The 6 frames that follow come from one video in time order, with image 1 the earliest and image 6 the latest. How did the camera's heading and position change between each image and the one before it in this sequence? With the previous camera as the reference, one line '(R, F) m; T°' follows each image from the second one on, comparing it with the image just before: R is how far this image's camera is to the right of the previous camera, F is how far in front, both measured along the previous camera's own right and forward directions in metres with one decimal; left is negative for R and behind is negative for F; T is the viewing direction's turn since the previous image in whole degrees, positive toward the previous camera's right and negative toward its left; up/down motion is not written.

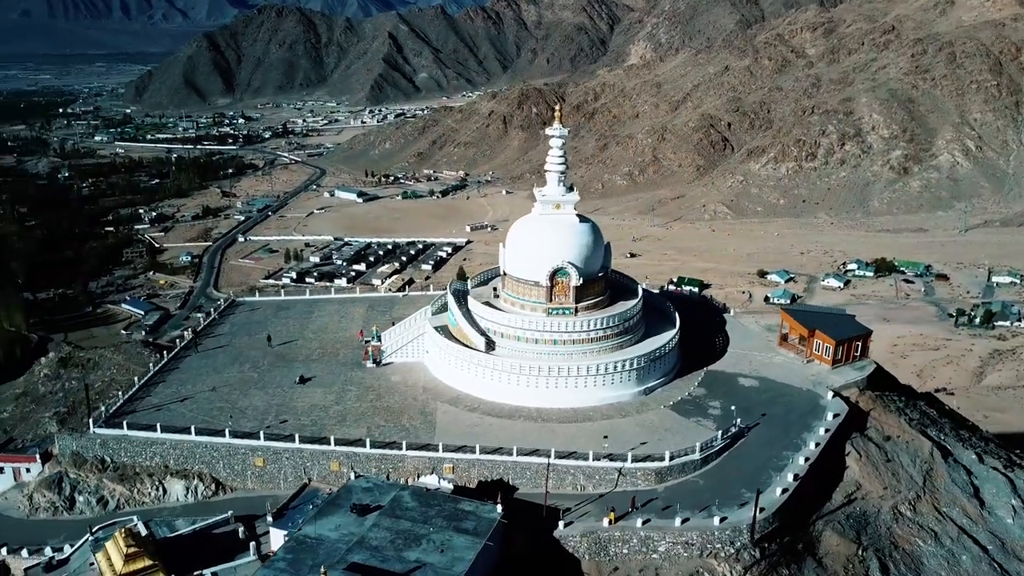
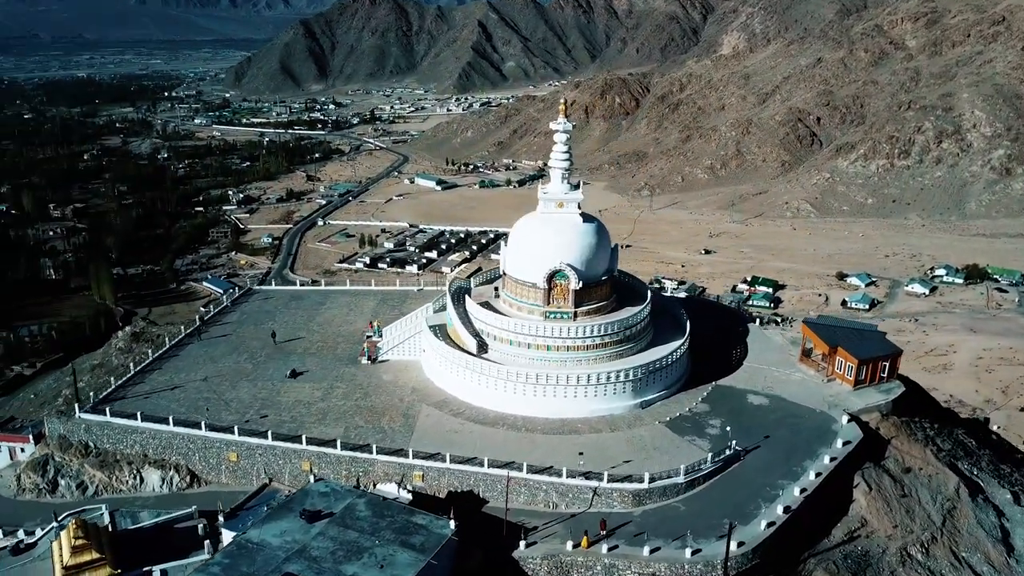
(+3.2, +1.5) m; -6°
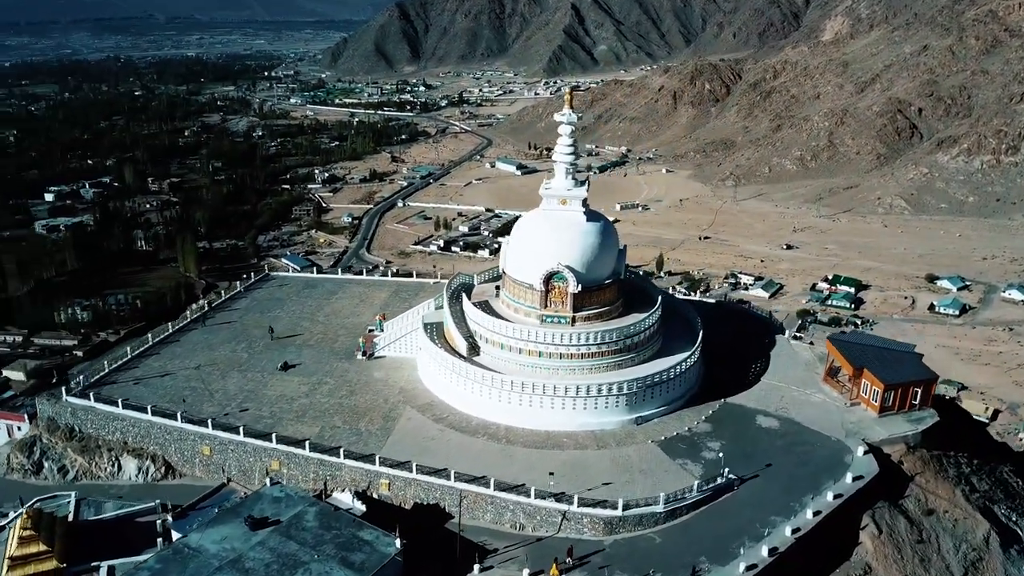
(+3.1, +1.8) m; -6°
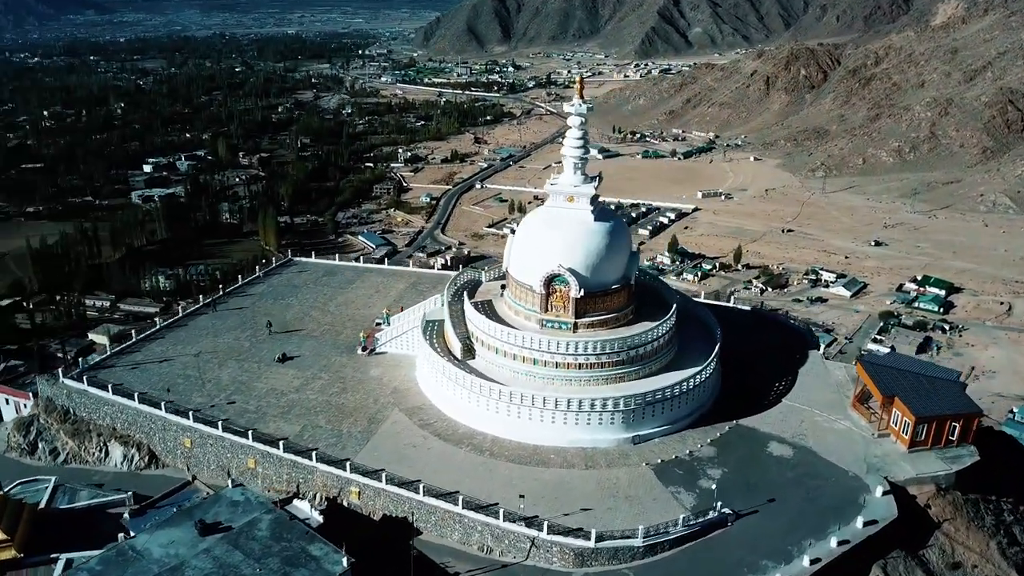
(+2.7, +1.8) m; -6°
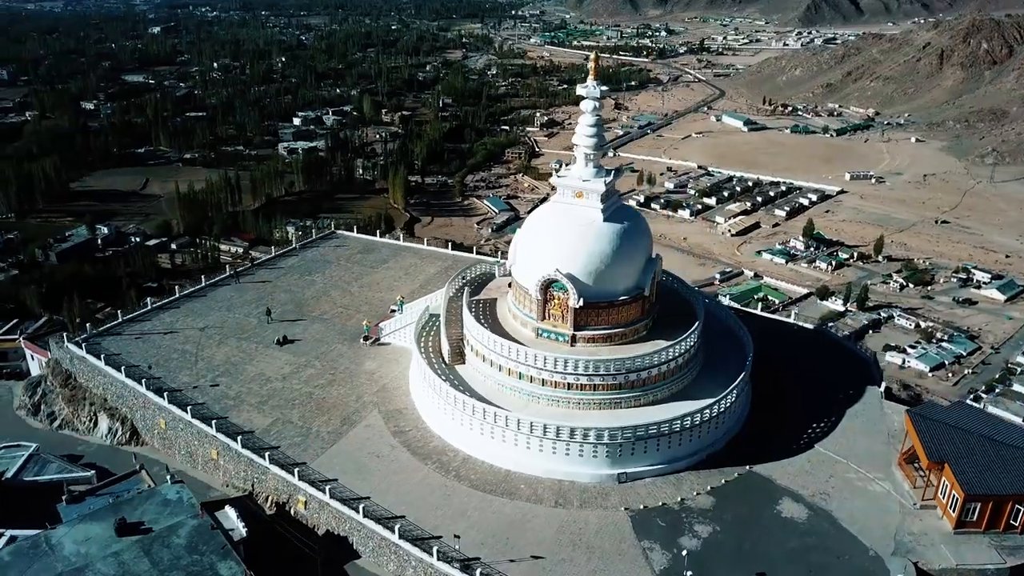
(+4.1, +3.1) m; -10°
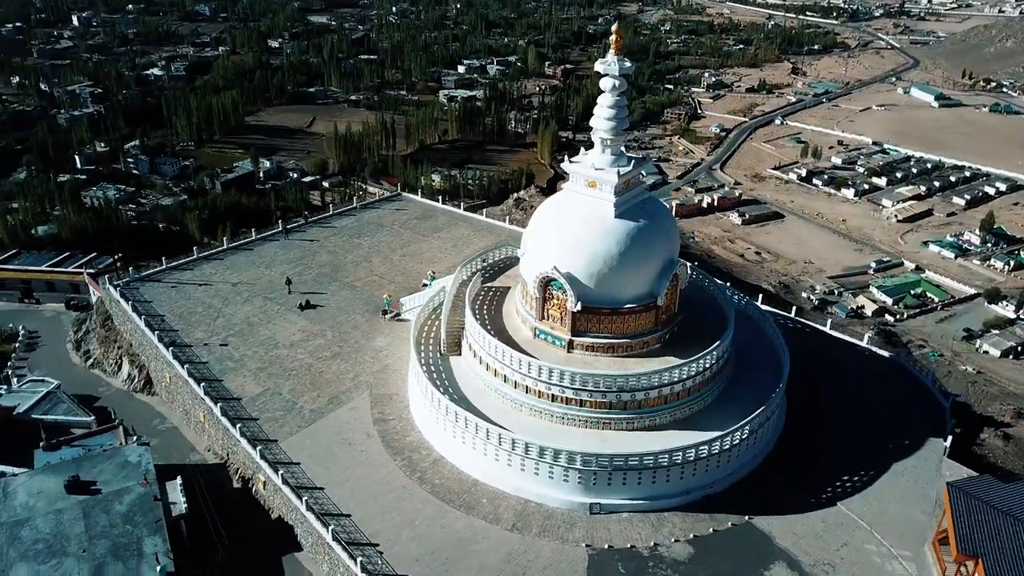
(+4.0, +2.5) m; -11°
